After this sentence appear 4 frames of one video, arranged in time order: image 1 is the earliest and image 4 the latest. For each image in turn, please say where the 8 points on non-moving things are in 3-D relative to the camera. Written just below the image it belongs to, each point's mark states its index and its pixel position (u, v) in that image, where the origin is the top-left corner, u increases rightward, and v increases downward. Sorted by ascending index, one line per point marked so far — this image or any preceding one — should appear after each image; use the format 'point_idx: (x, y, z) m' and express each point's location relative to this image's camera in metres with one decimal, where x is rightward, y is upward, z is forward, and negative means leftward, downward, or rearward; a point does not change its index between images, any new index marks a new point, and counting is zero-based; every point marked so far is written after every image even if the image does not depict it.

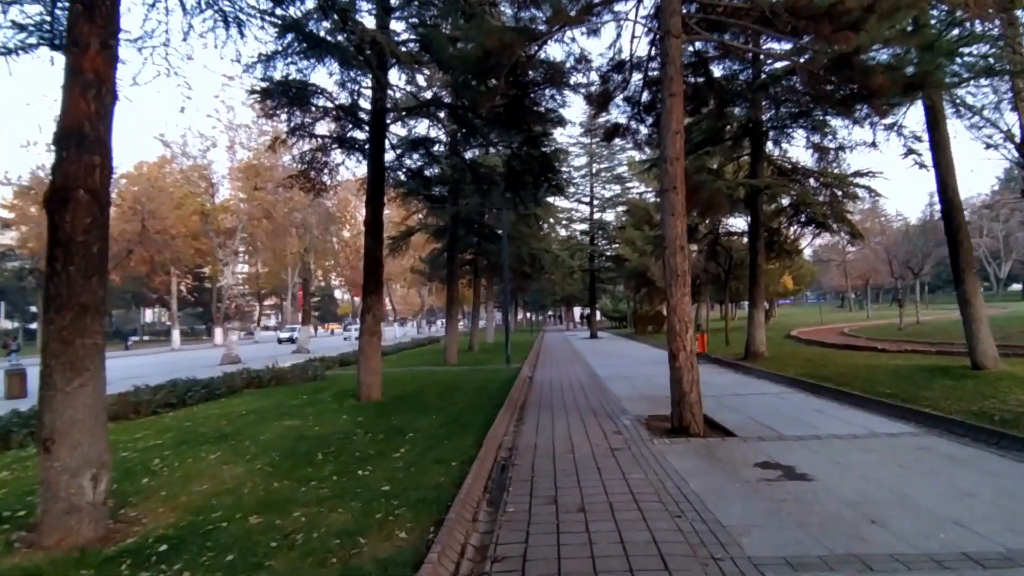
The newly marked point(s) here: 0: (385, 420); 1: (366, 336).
0: (-2.4, -2.5, +10.6) m
1: (-3.5, -1.1, +13.5) m
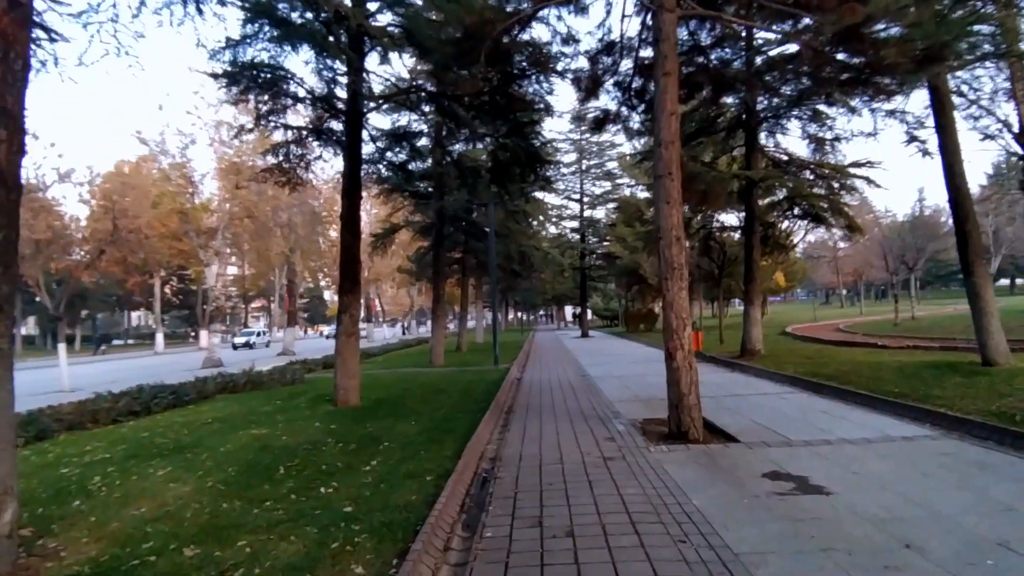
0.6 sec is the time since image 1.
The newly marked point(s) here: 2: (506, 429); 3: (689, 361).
0: (-2.6, -2.4, +9.8) m
1: (-3.8, -1.1, +12.7) m
2: (-0.1, -2.5, +9.8) m
3: (+2.6, -1.1, +8.5) m
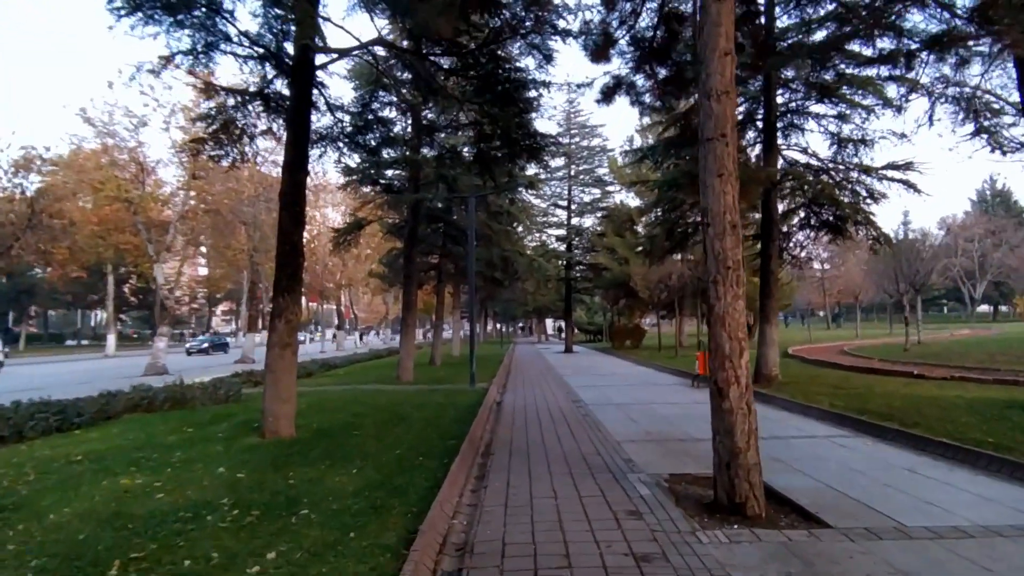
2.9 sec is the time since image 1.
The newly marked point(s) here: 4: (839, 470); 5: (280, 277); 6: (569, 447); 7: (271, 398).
0: (-2.9, -2.4, +7.0) m
1: (-4.1, -1.1, +9.9) m
2: (-0.4, -2.5, +7.1) m
3: (+2.4, -1.2, +5.9) m
4: (+4.1, -2.3, +7.2) m
5: (-4.1, +0.2, +10.0) m
6: (+0.9, -2.5, +9.0) m
7: (-4.2, -1.9, +10.0) m
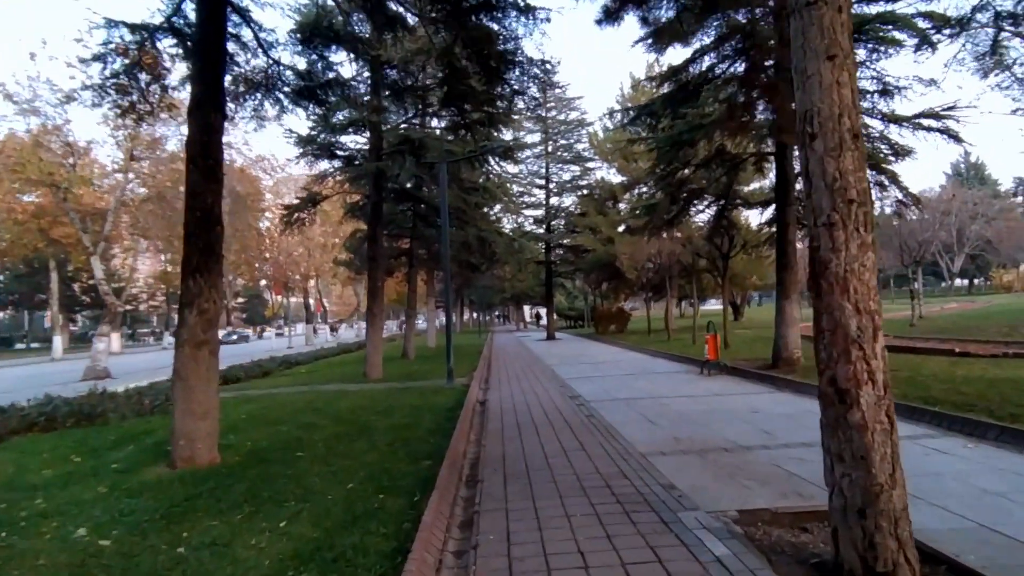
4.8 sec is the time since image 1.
0: (-2.9, -2.1, +4.7) m
1: (-4.3, -0.8, +7.5) m
2: (-0.4, -2.2, +4.8) m
3: (+2.5, -0.8, +3.8) m
4: (+4.1, -1.8, +5.1) m
5: (-4.3, +0.5, +7.5) m
6: (+0.9, -2.1, +6.8) m
7: (-4.3, -1.6, +7.5) m
